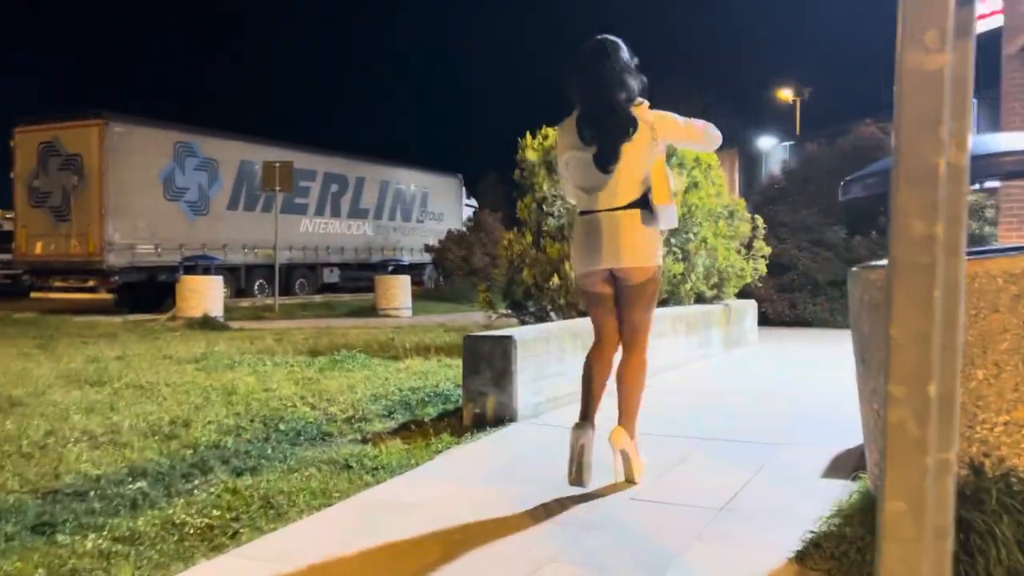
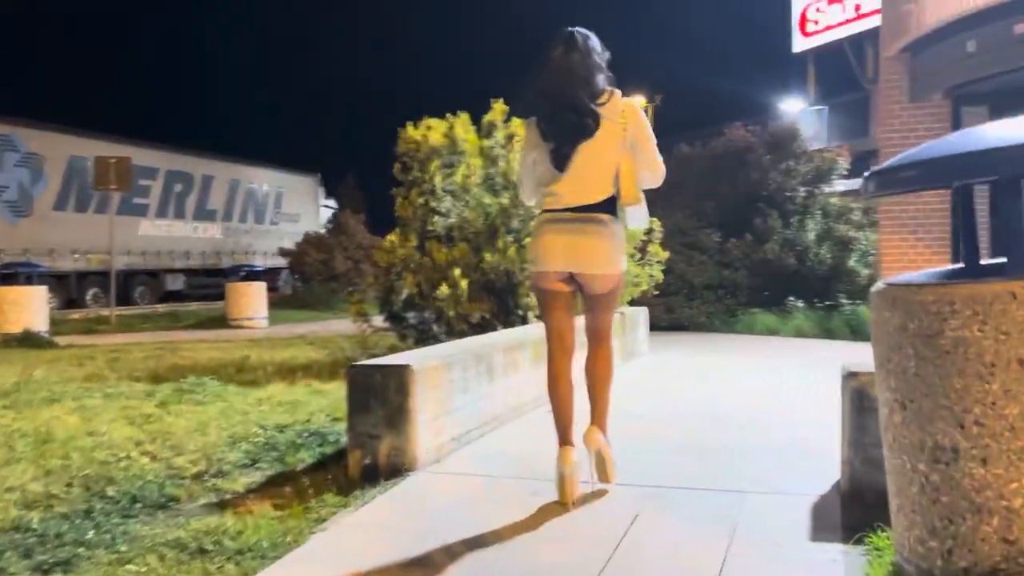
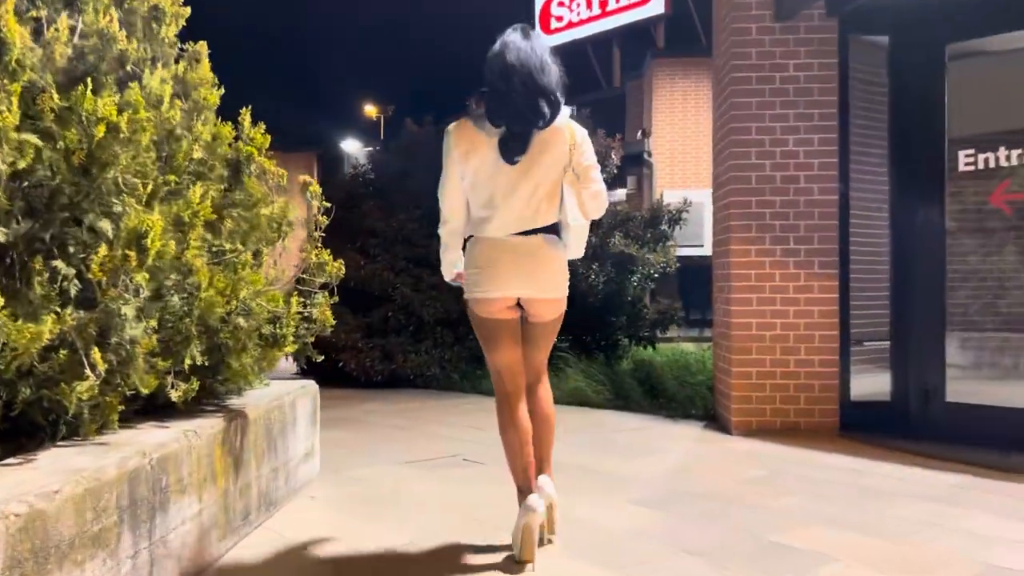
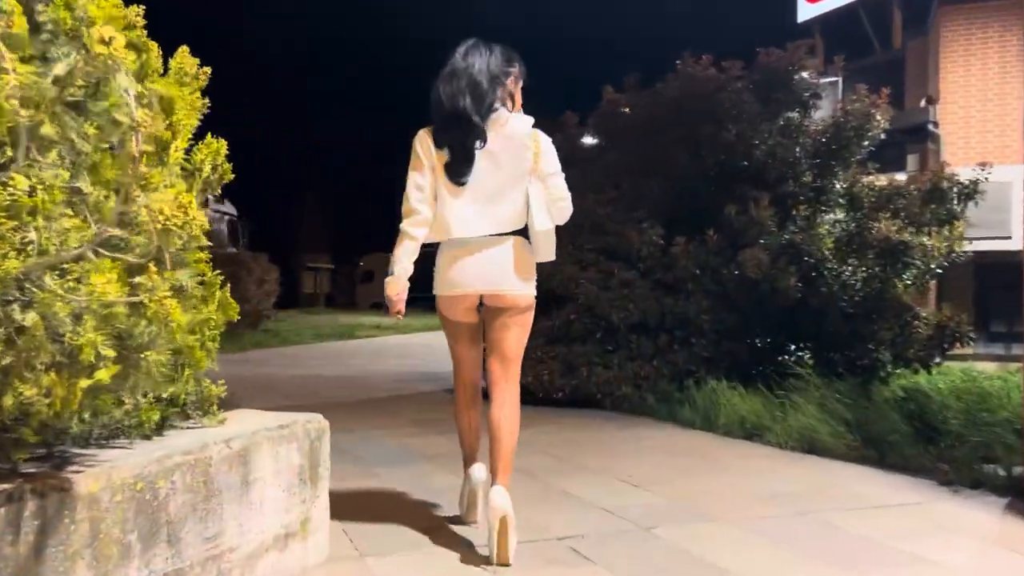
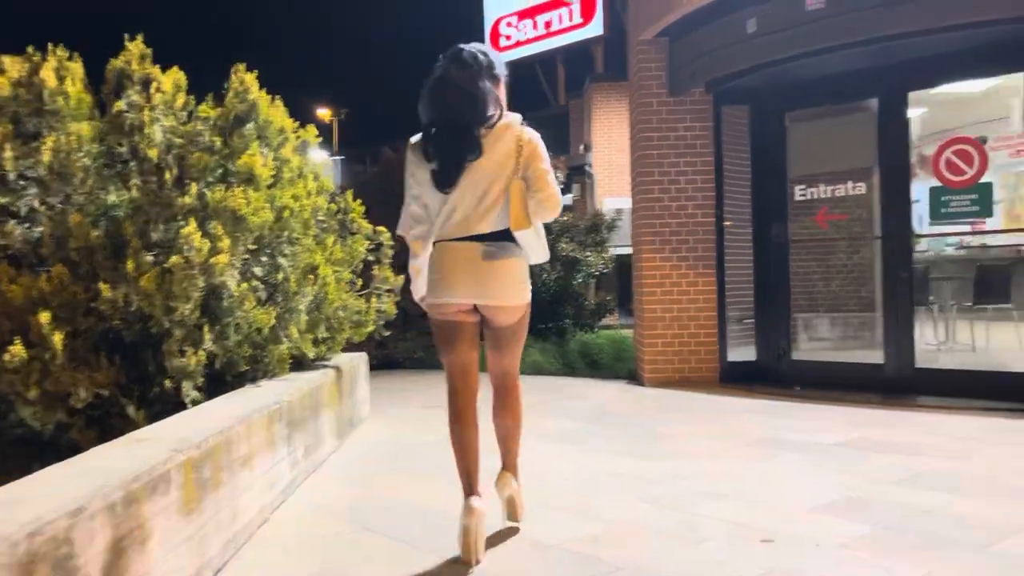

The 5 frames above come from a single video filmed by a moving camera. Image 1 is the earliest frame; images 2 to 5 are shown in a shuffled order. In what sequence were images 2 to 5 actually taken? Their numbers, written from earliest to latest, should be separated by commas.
2, 5, 3, 4
